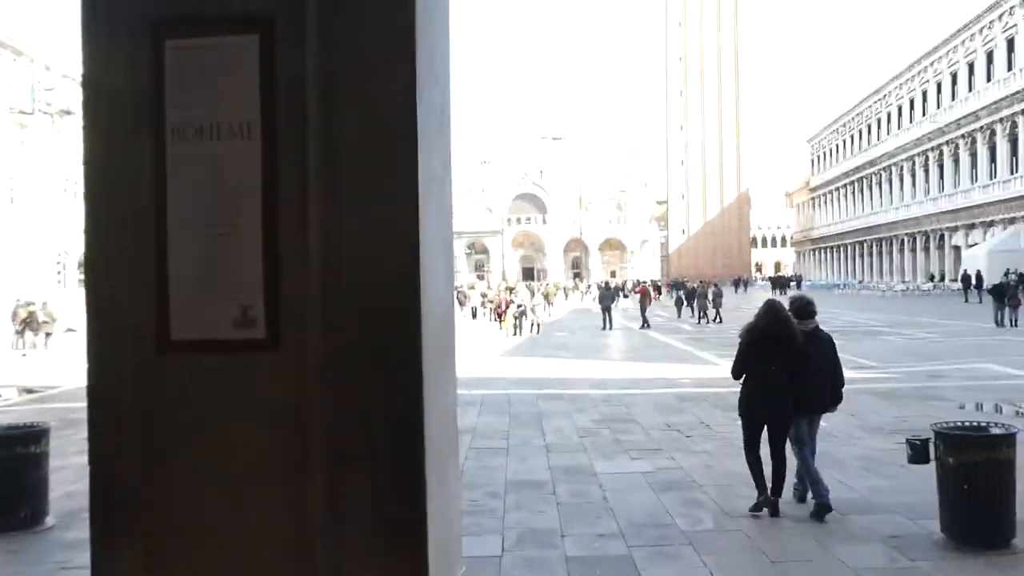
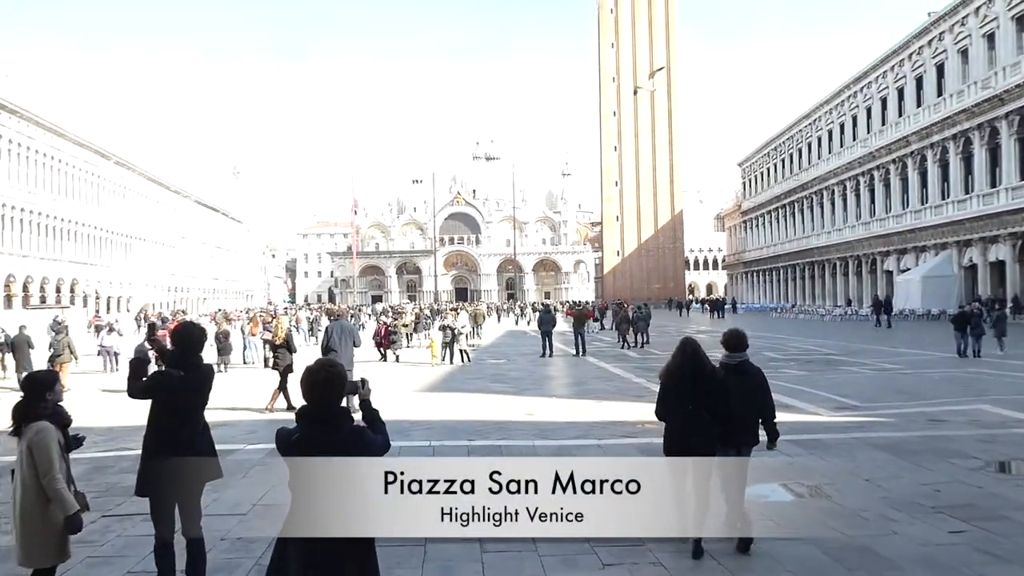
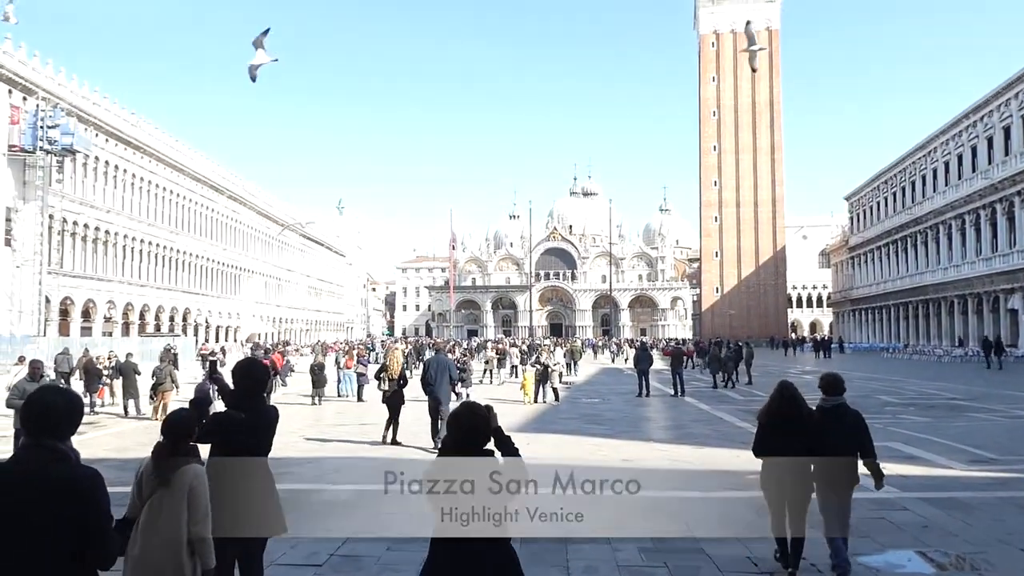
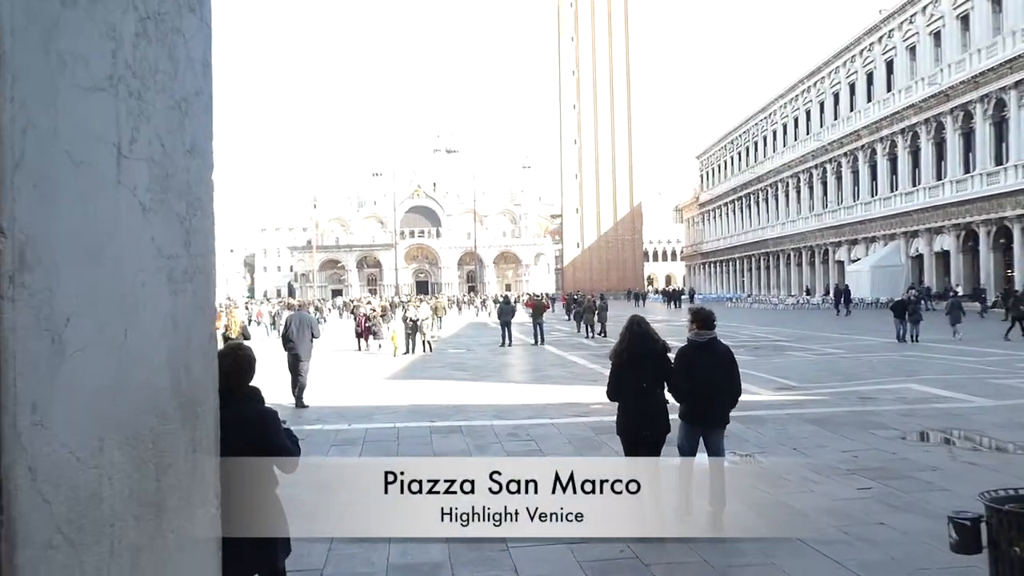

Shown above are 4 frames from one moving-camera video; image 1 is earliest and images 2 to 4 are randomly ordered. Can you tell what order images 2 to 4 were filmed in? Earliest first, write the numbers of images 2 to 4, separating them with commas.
4, 2, 3
